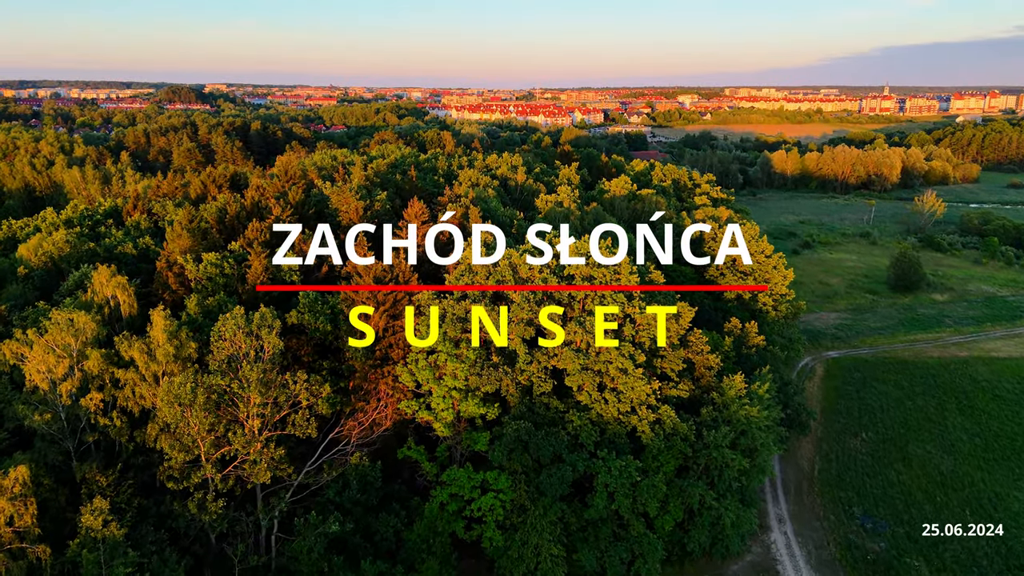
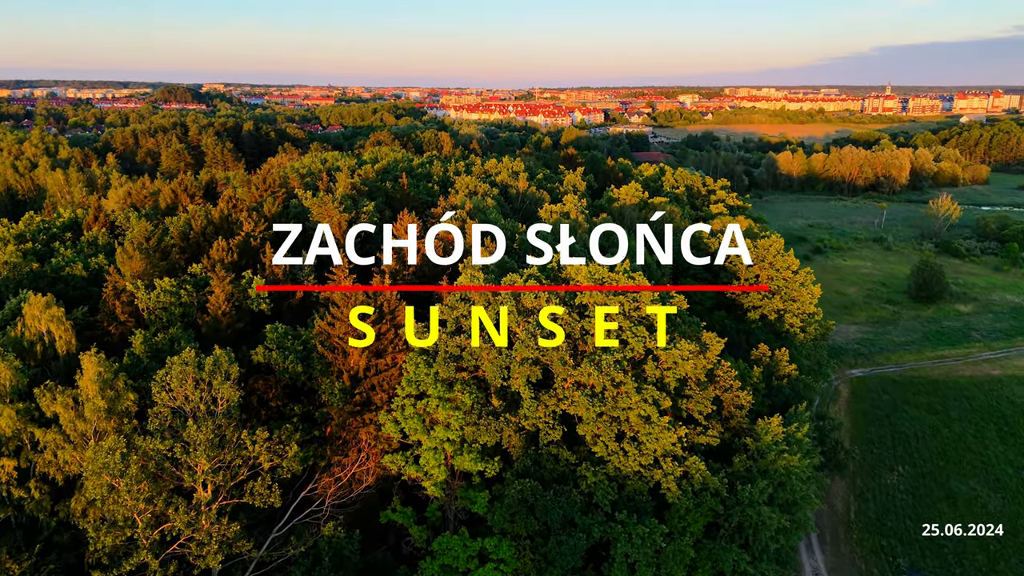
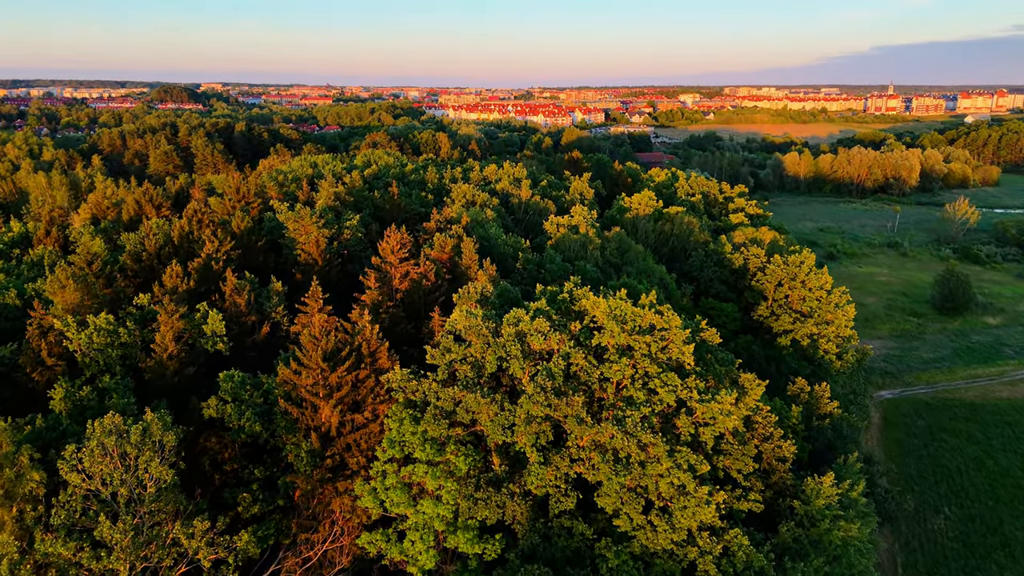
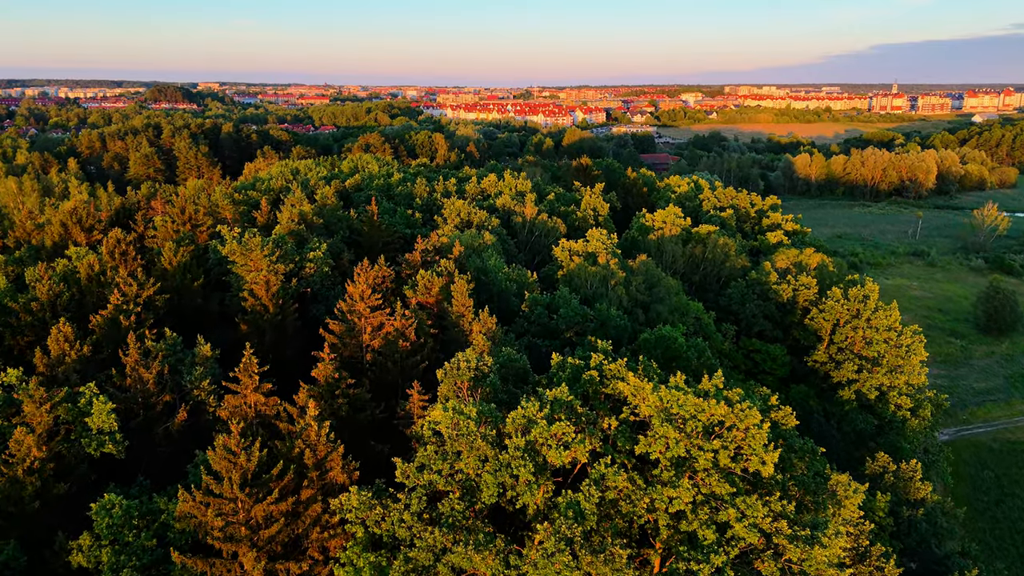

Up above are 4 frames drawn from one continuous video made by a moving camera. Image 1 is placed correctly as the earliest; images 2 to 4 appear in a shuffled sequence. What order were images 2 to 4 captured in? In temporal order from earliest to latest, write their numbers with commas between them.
2, 3, 4
